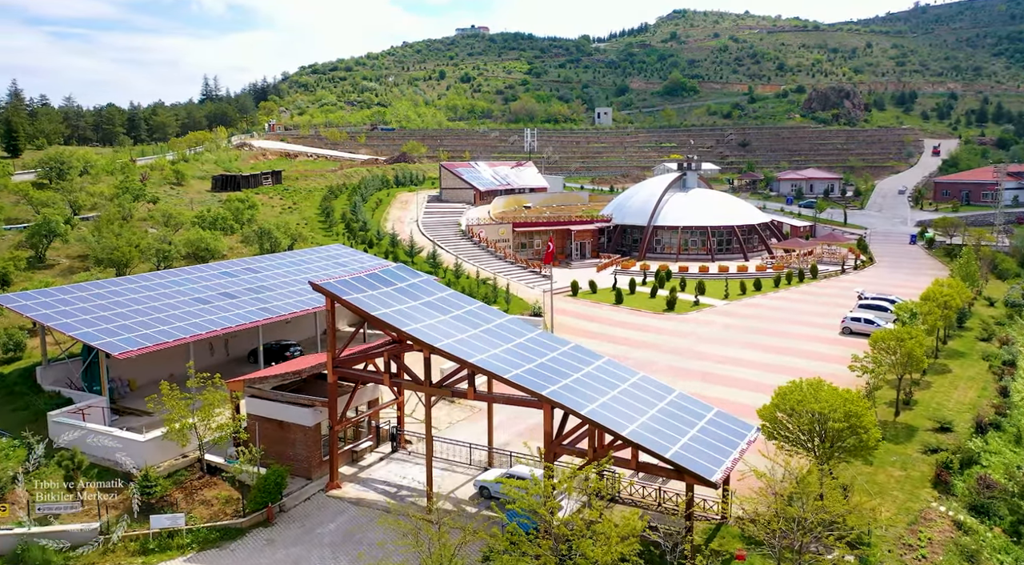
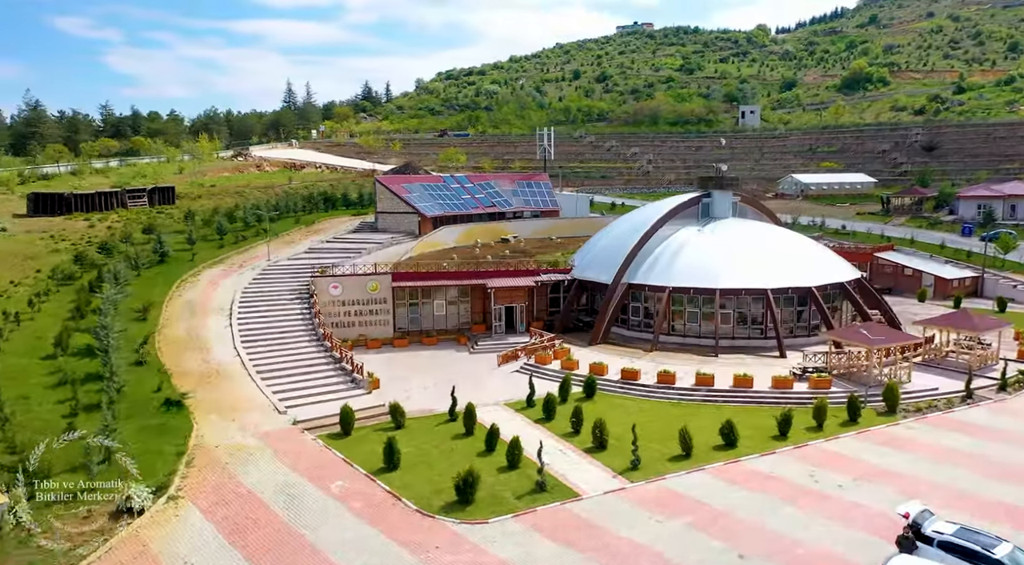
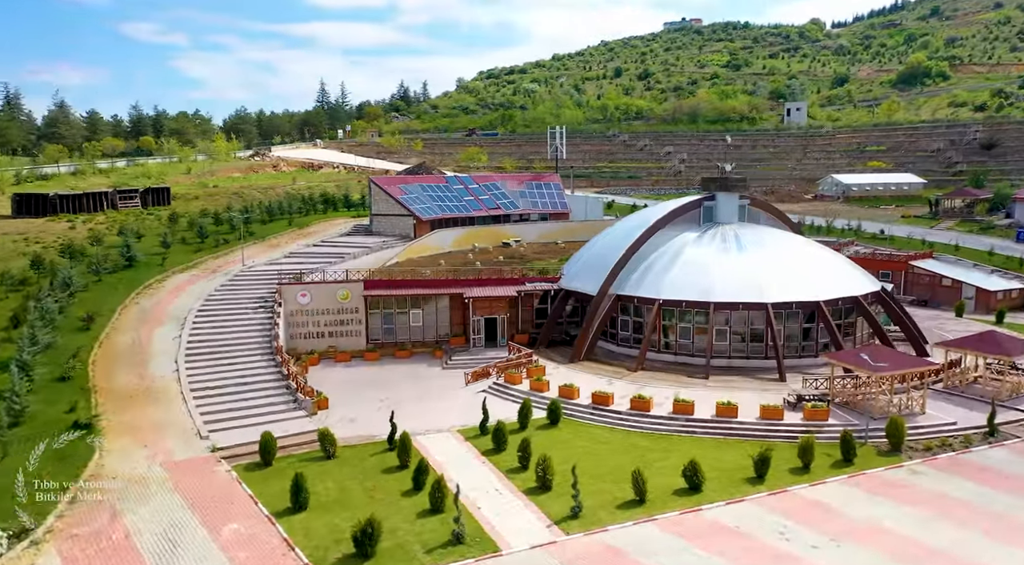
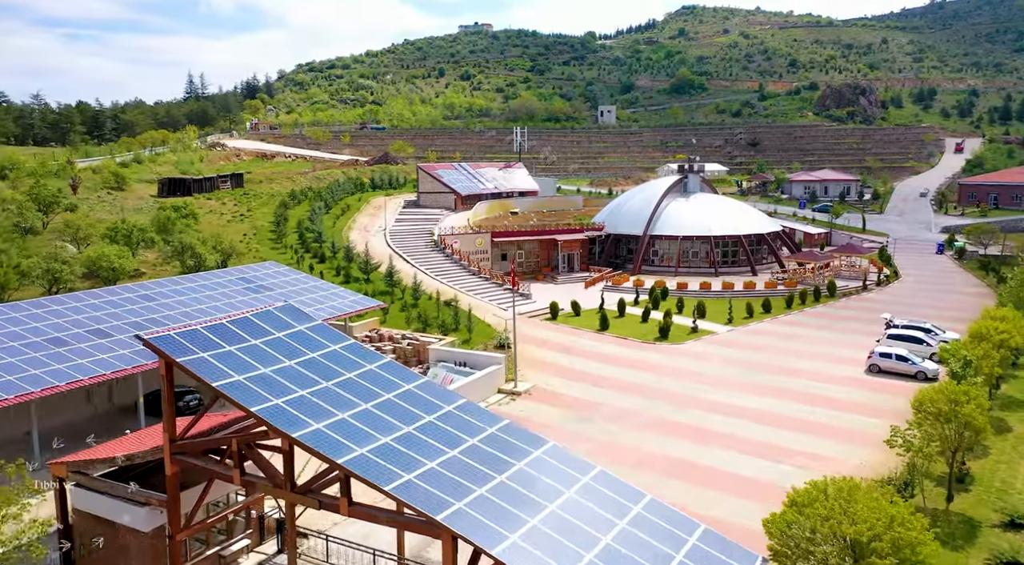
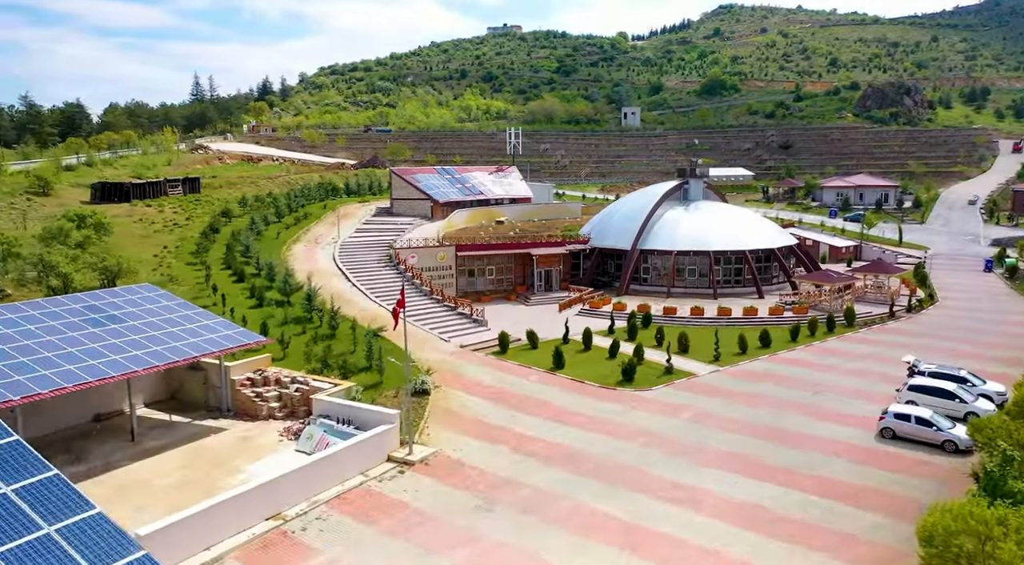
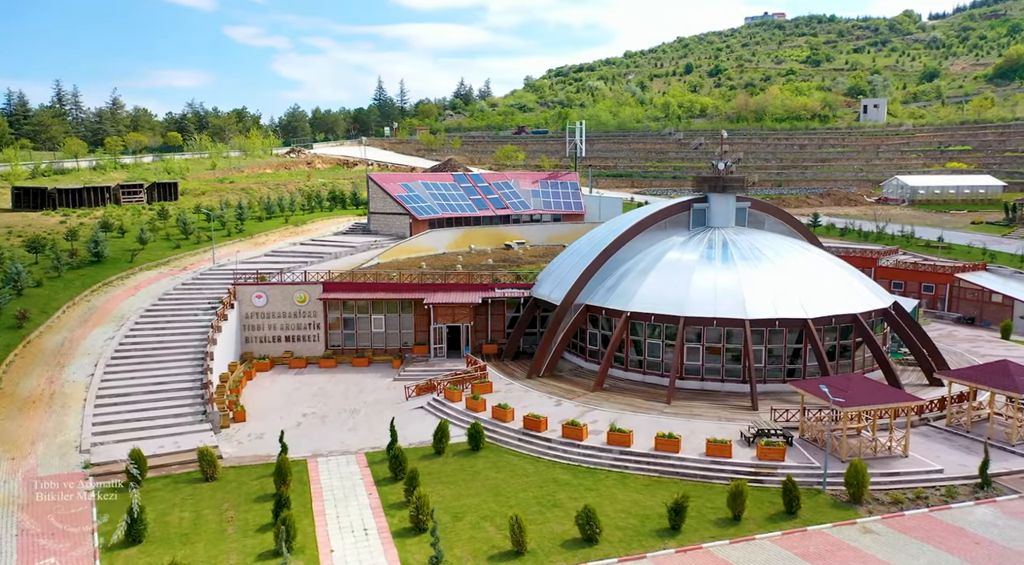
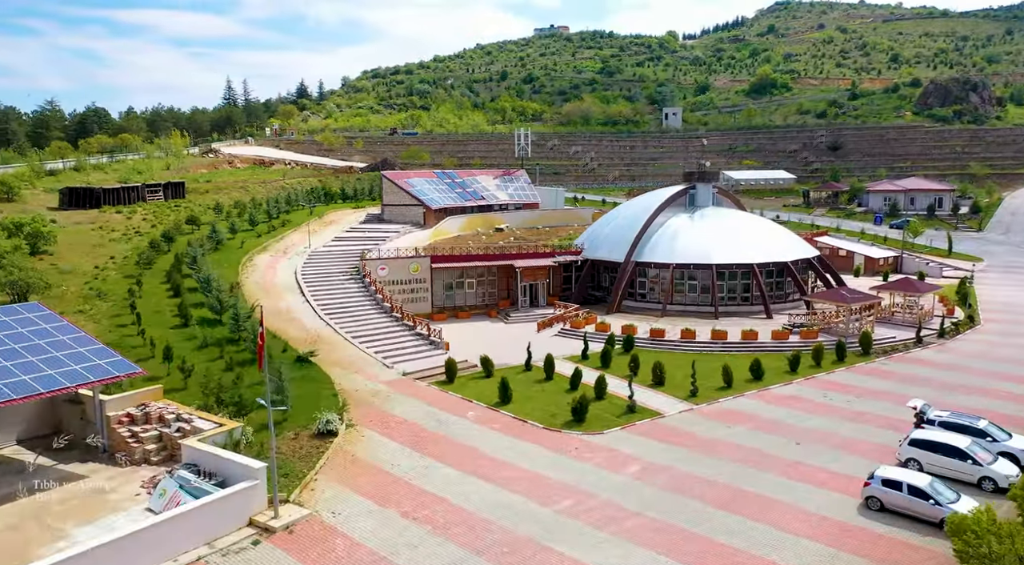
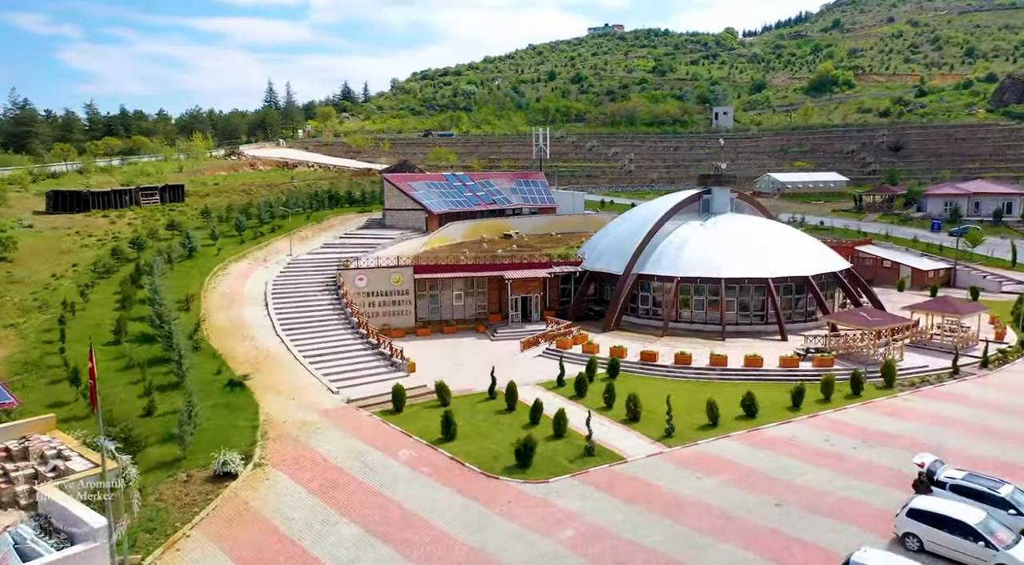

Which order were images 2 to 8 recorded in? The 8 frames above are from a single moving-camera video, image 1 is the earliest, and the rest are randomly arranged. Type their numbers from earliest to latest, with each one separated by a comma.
4, 5, 7, 8, 2, 3, 6
